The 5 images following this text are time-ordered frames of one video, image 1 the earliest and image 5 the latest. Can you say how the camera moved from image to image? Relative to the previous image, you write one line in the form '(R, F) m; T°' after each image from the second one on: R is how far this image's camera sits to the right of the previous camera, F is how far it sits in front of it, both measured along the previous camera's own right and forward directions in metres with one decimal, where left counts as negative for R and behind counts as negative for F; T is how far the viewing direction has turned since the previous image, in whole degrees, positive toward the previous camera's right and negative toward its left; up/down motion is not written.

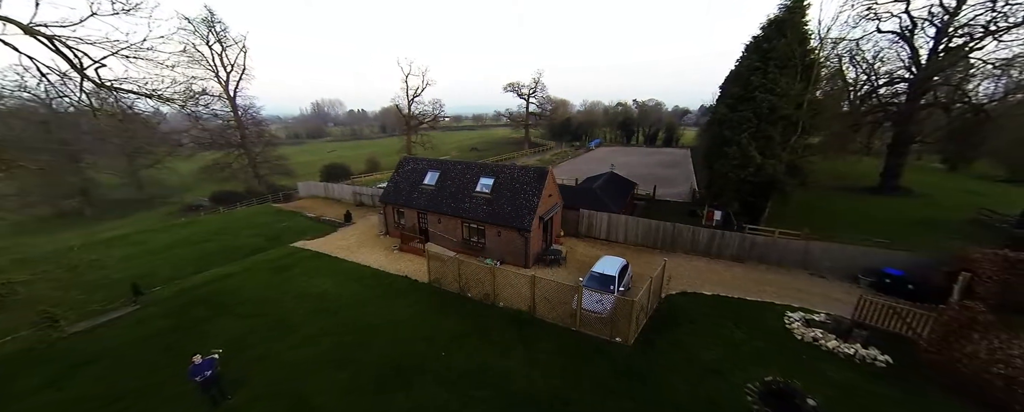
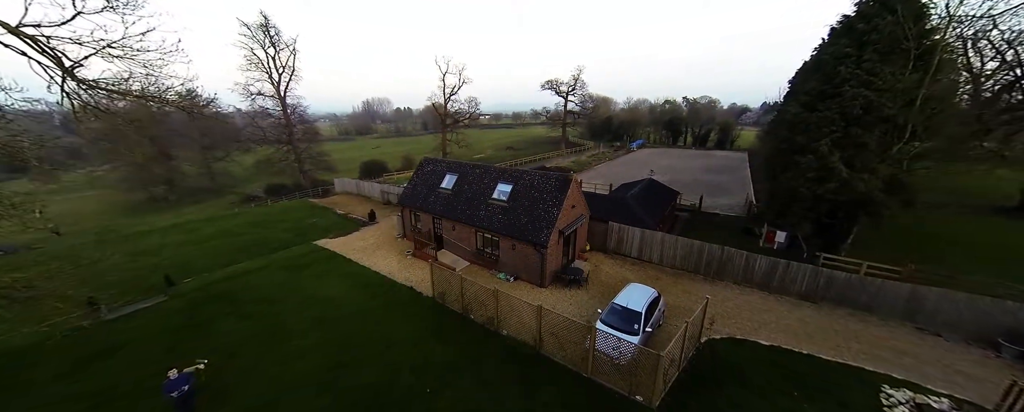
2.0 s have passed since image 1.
(+1.0, +1.8) m; -7°
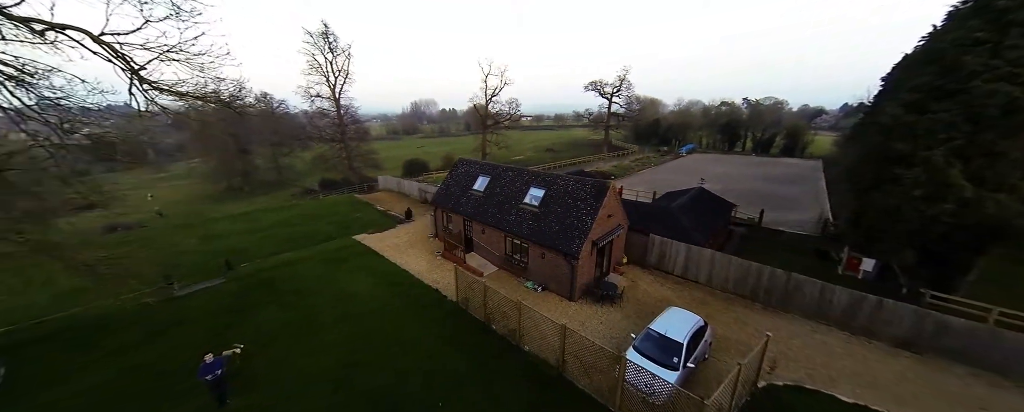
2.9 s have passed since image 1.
(+0.4, +0.8) m; -7°
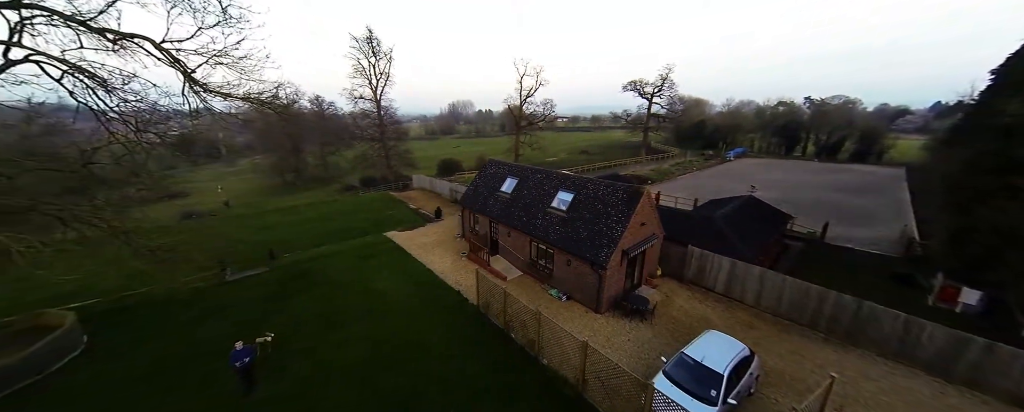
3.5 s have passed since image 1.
(+0.3, +0.5) m; -6°
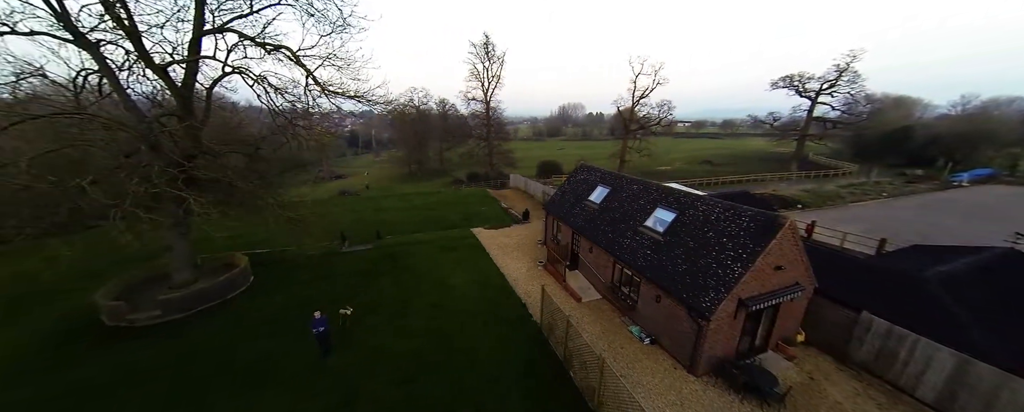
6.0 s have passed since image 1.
(+0.7, +1.7) m; -18°
